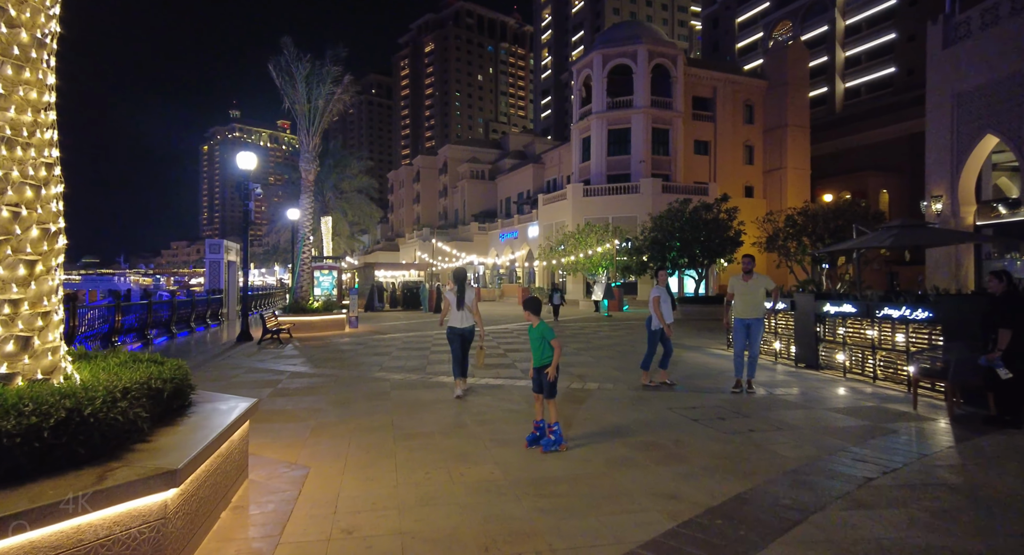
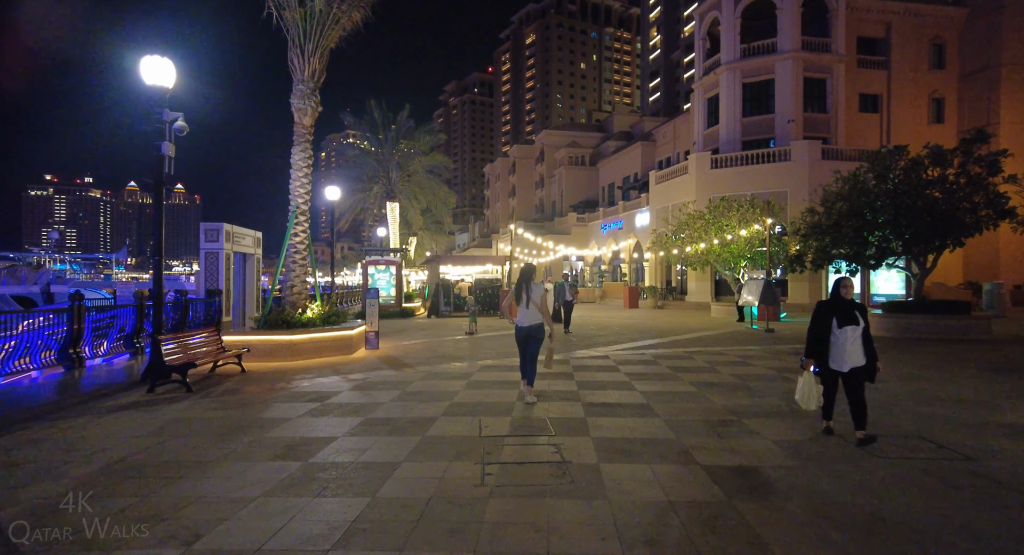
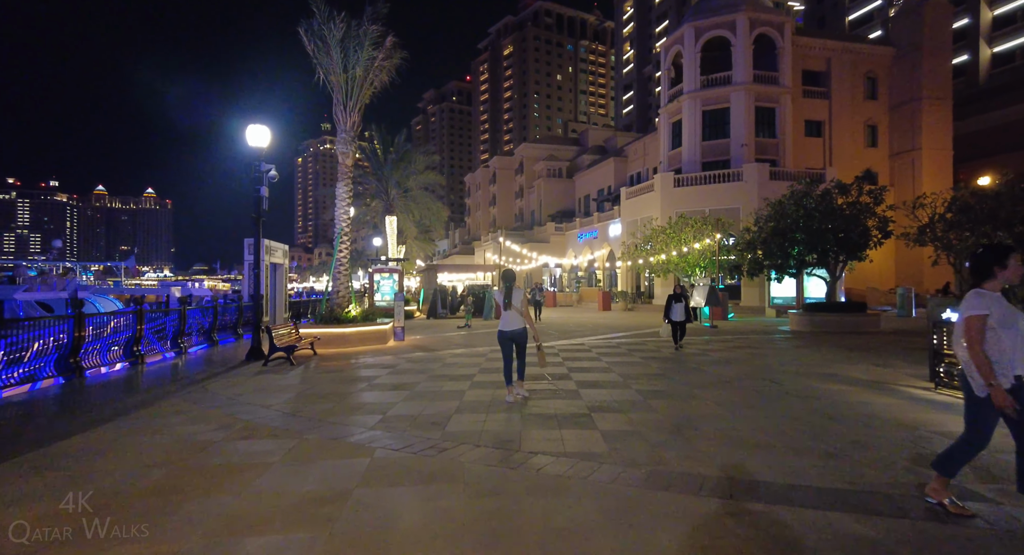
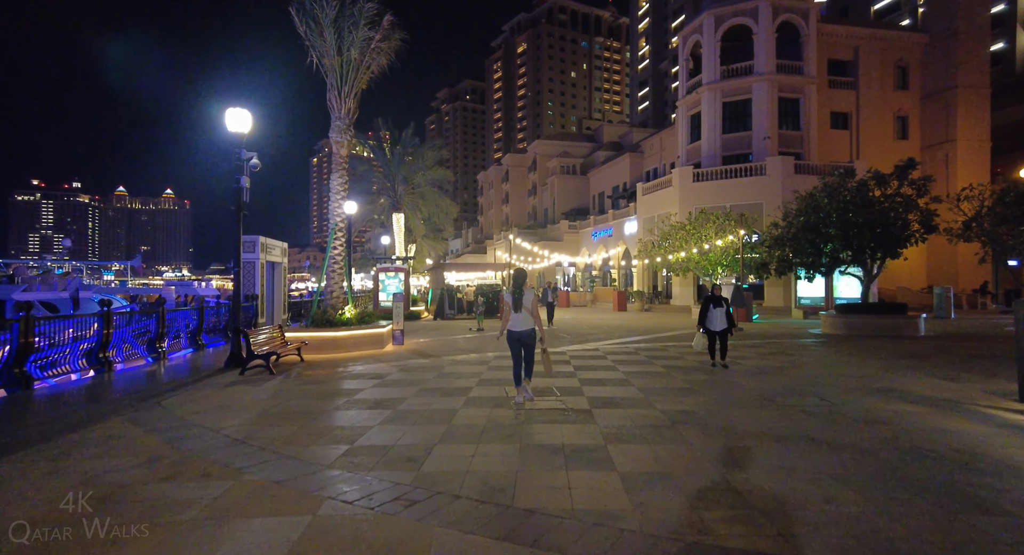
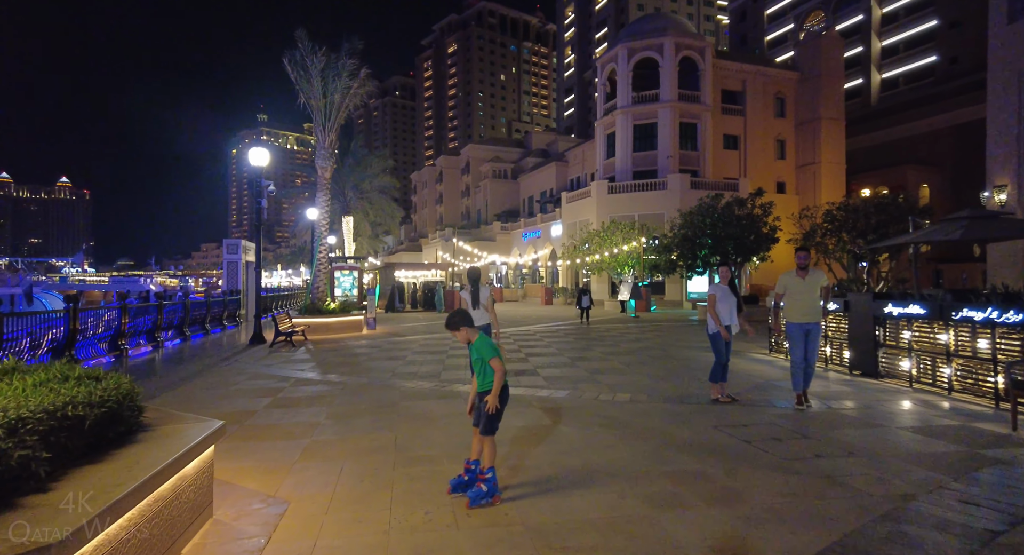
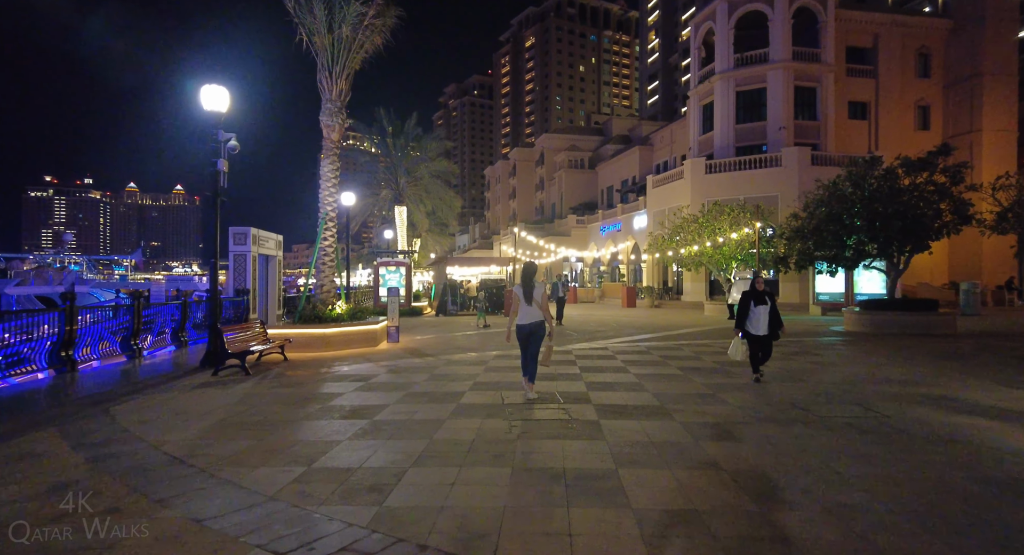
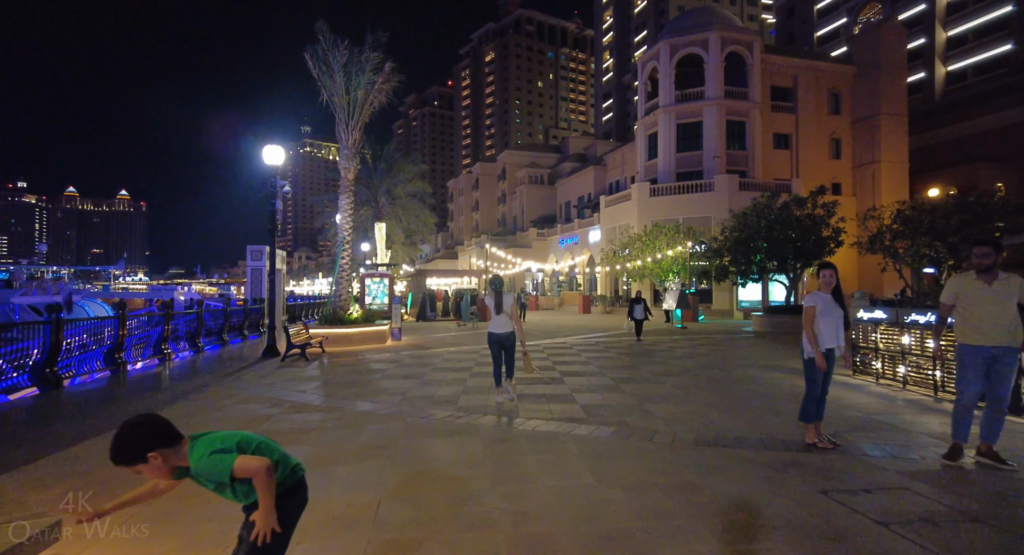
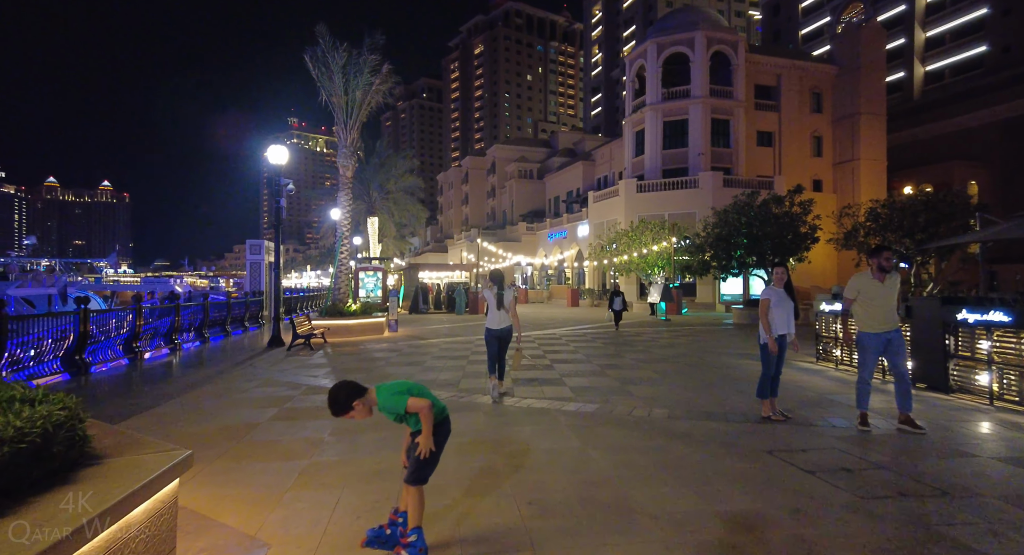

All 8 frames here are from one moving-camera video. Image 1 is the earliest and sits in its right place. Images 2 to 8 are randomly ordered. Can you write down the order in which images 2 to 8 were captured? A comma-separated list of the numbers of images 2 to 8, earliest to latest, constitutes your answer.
5, 8, 7, 3, 4, 6, 2
